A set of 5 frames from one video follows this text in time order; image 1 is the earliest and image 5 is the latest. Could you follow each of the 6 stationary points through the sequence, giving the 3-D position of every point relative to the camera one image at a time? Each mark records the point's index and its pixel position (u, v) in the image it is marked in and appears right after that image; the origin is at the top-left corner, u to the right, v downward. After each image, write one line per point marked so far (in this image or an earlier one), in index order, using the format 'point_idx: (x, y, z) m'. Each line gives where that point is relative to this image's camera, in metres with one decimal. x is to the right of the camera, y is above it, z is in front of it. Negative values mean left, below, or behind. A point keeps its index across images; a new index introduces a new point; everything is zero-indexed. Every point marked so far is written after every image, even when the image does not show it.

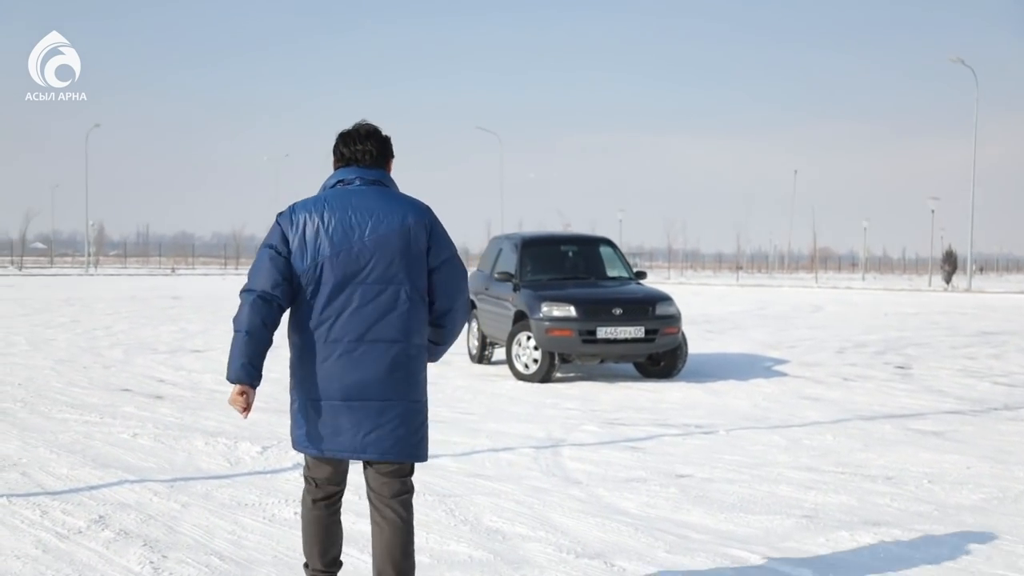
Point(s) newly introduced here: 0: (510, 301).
0: (0.0, -0.2, +11.9) m
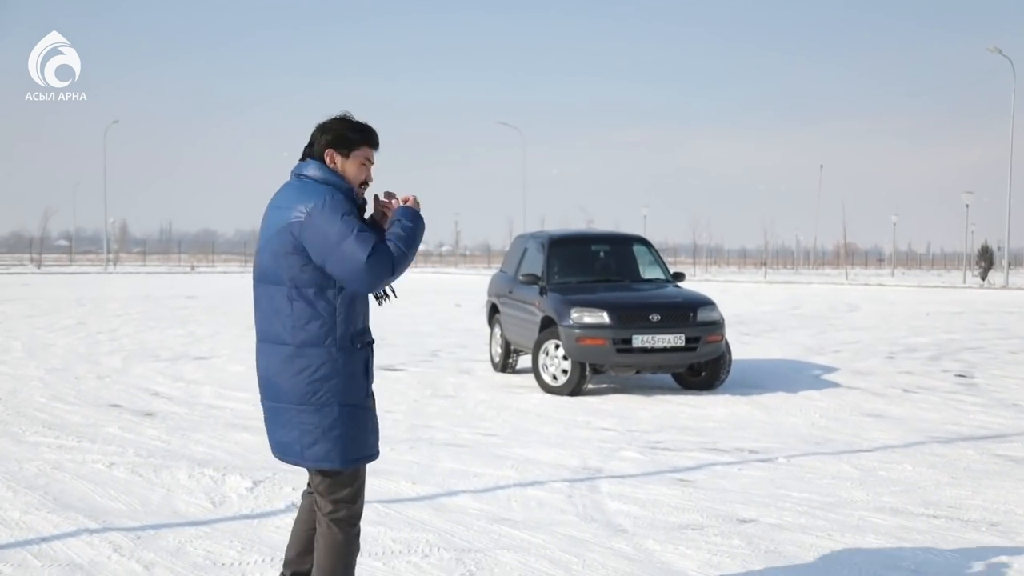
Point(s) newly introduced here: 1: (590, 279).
0: (+0.3, -0.2, +10.9) m
1: (+0.9, +0.1, +11.2) m
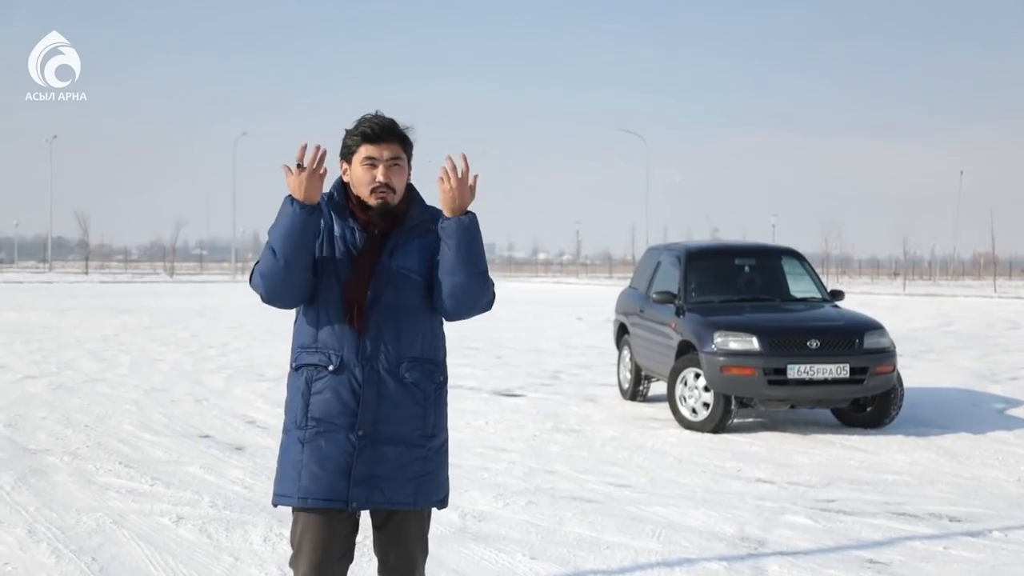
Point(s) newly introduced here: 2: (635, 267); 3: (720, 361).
0: (+1.6, -0.4, +9.6) m
1: (+2.2, -0.1, +9.7) m
2: (+1.5, +0.2, +11.3) m
3: (+1.9, -0.7, +8.6) m
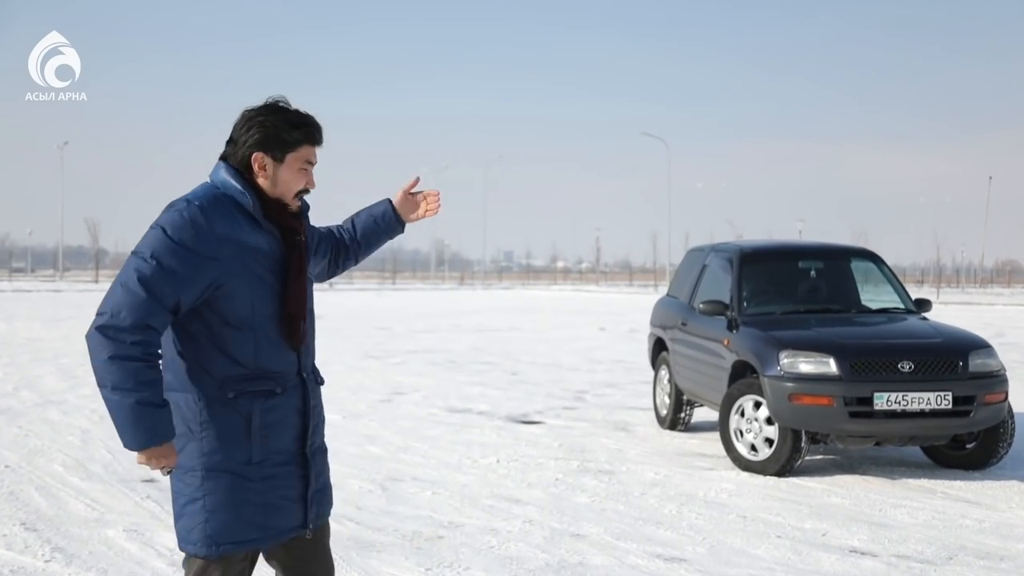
0: (+1.7, -0.5, +7.9) m
1: (+2.4, -0.2, +8.0) m
2: (+1.6, +0.2, +9.6) m
3: (+2.0, -0.7, +6.9) m
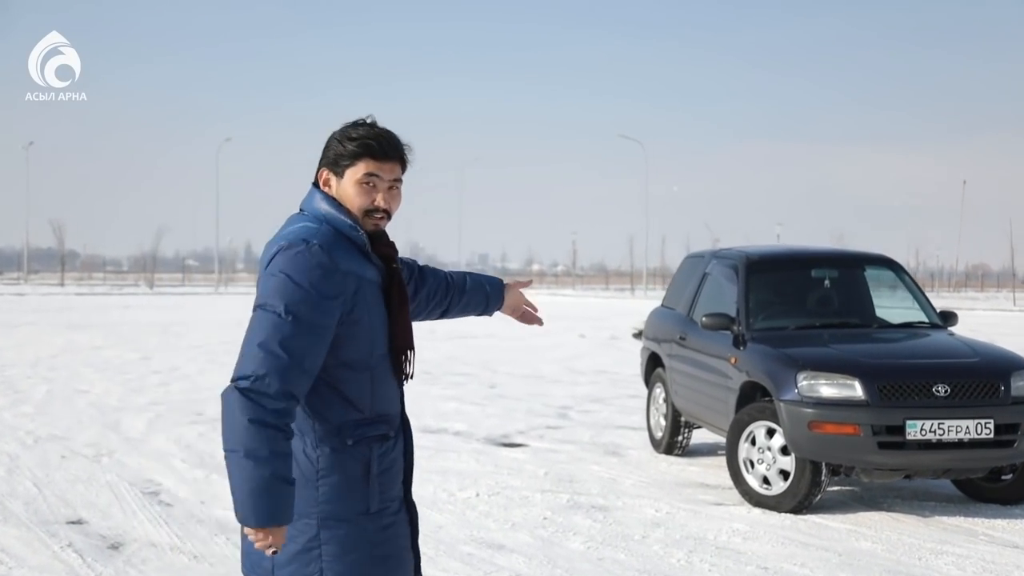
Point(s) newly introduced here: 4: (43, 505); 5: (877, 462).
0: (+1.6, -0.6, +7.1) m
1: (+2.3, -0.3, +7.3) m
2: (+1.4, +0.1, +8.8) m
3: (+1.9, -0.8, +6.1) m
4: (-3.1, -1.4, +6.5) m
5: (+2.3, -1.1, +5.9) m
